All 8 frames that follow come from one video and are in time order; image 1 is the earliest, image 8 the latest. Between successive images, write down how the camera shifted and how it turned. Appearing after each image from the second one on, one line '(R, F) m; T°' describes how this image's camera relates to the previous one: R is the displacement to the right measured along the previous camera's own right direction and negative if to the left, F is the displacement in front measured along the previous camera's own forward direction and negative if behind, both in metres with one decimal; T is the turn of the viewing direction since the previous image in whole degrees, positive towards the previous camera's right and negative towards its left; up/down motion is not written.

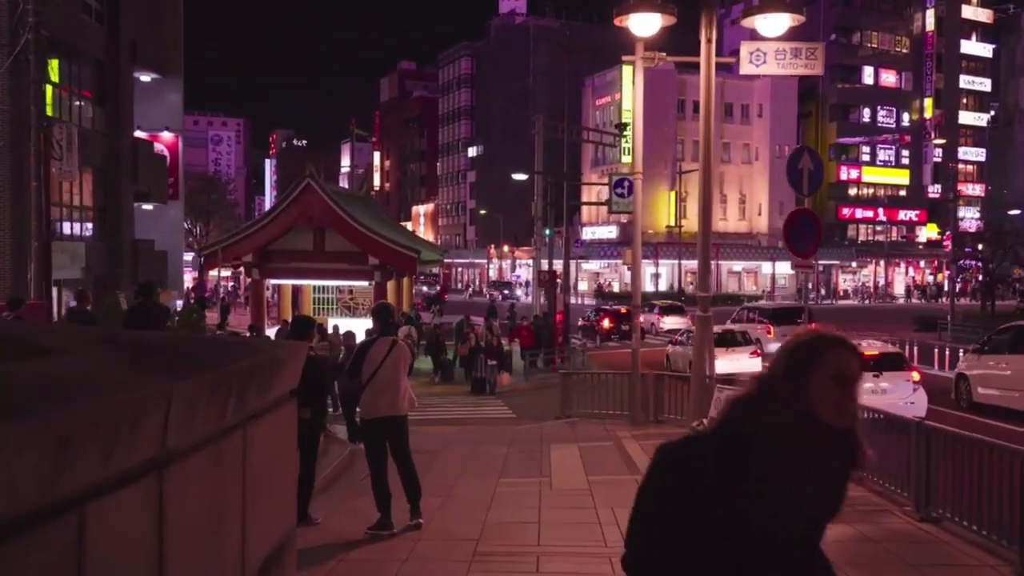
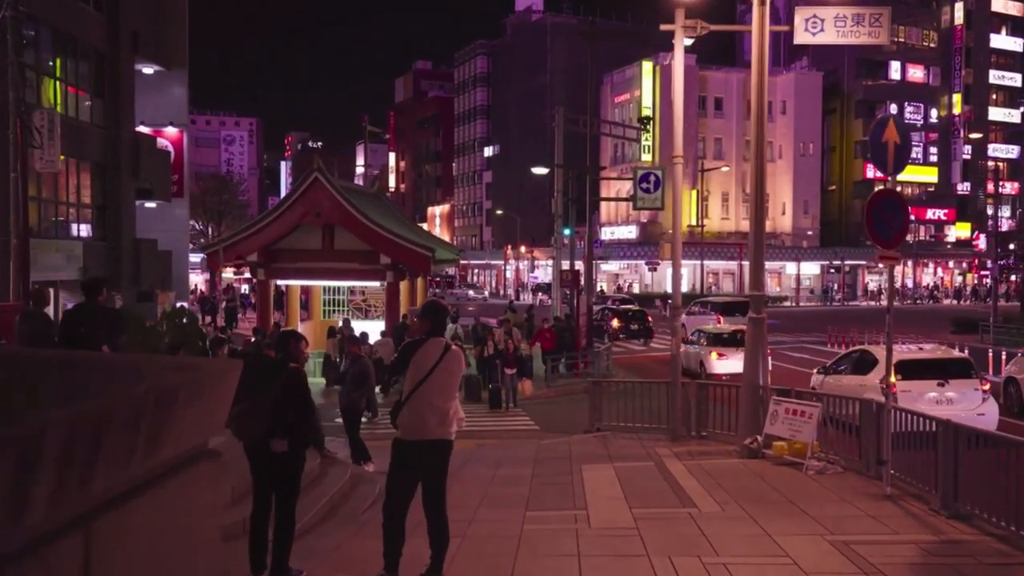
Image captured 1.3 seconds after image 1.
(-0.1, +1.6) m; -1°
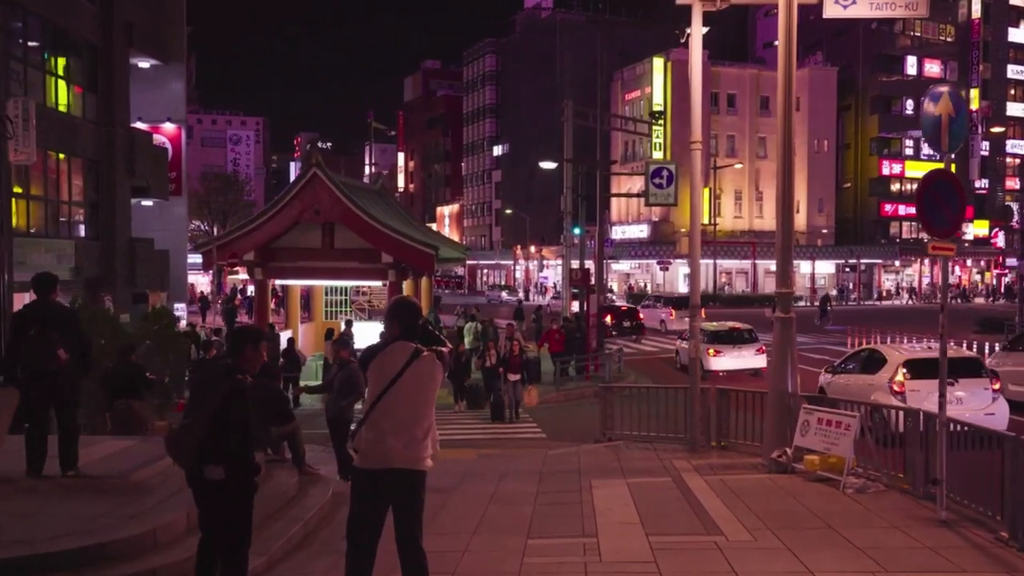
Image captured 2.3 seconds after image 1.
(+0.1, +1.0) m; -1°
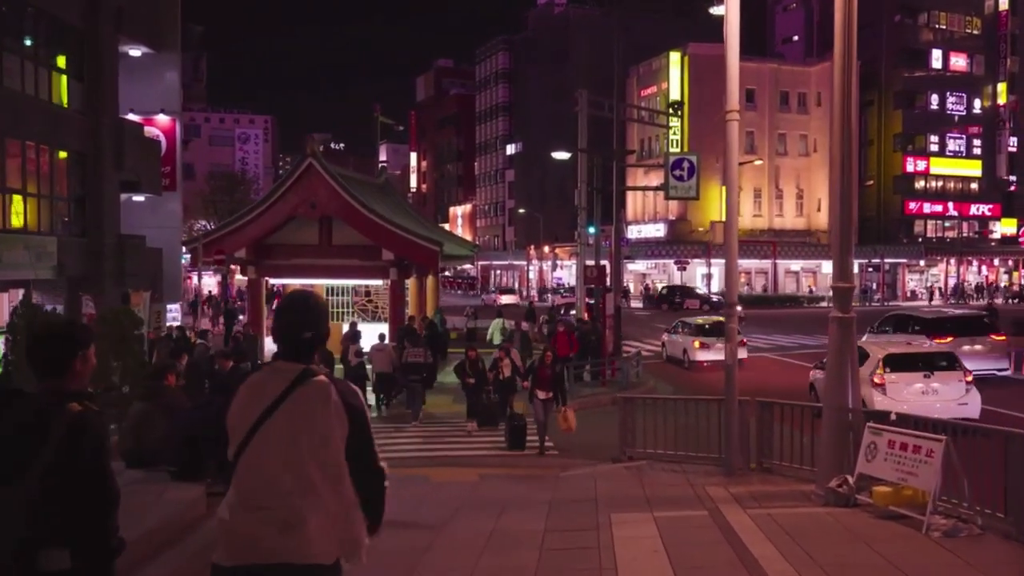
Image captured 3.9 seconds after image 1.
(+0.1, +1.7) m; -1°
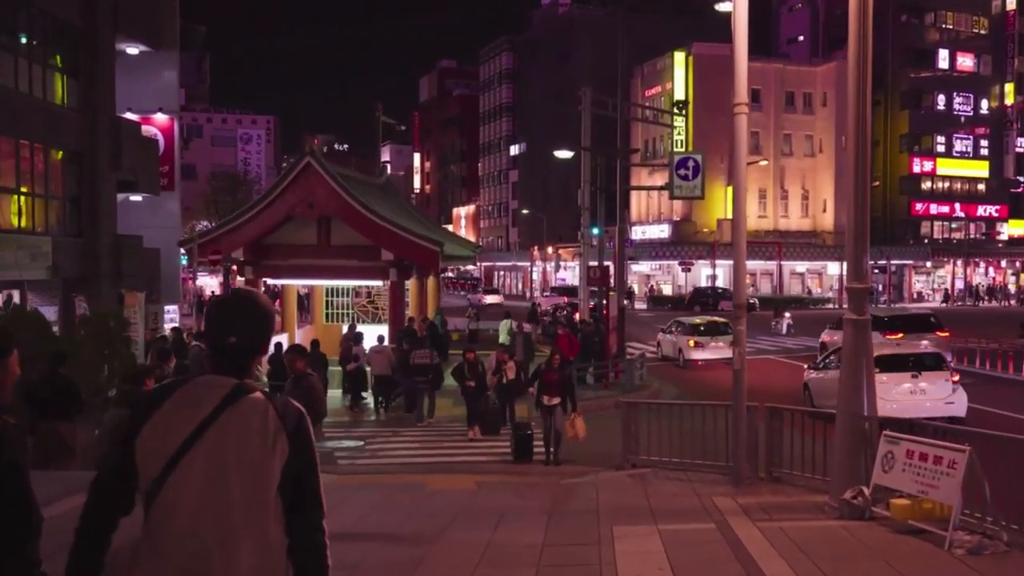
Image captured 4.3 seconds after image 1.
(+0.1, +0.4) m; 0°
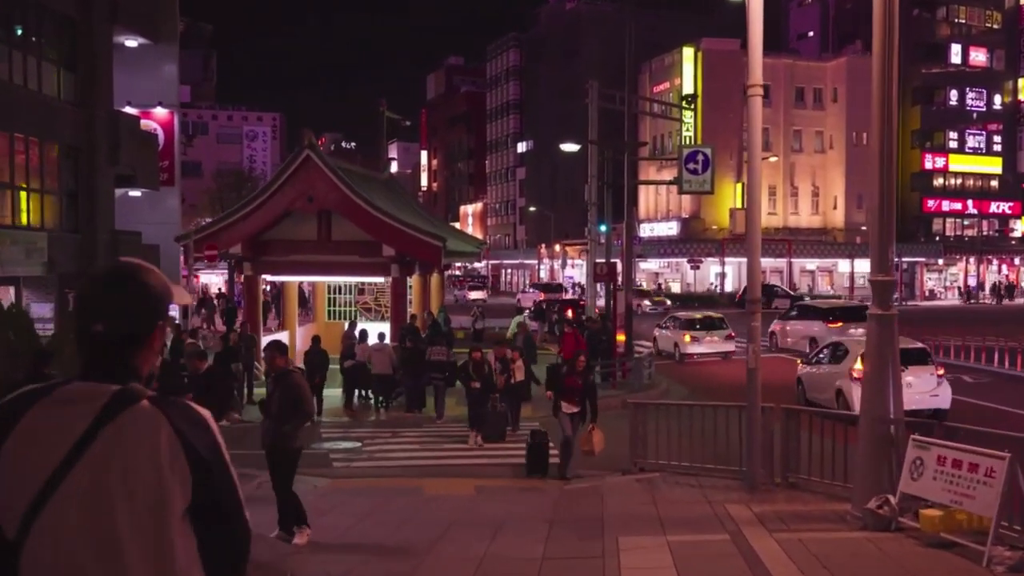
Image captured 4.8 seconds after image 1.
(+0.1, +0.6) m; 0°
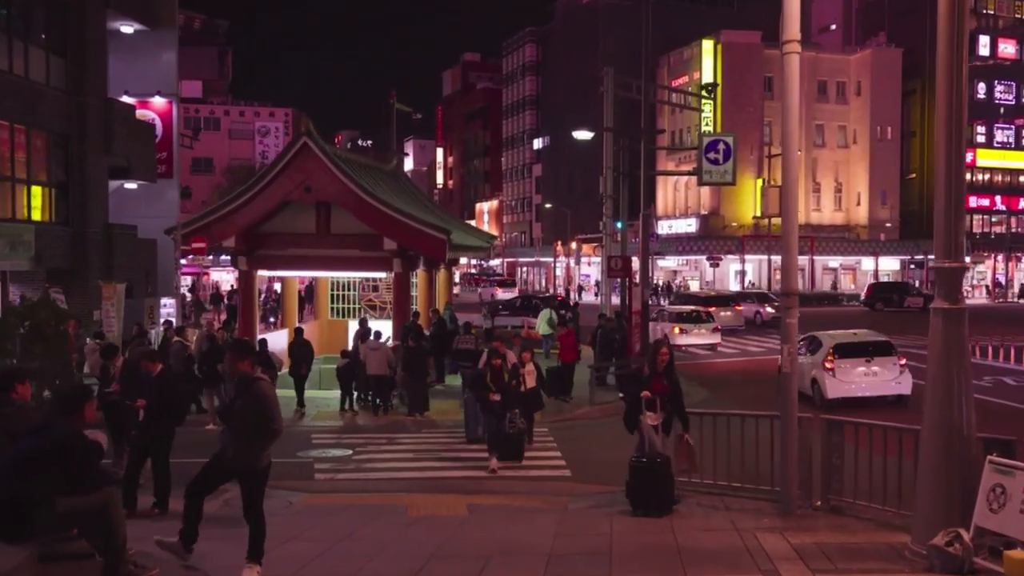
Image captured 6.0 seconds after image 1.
(+0.2, +1.3) m; -1°
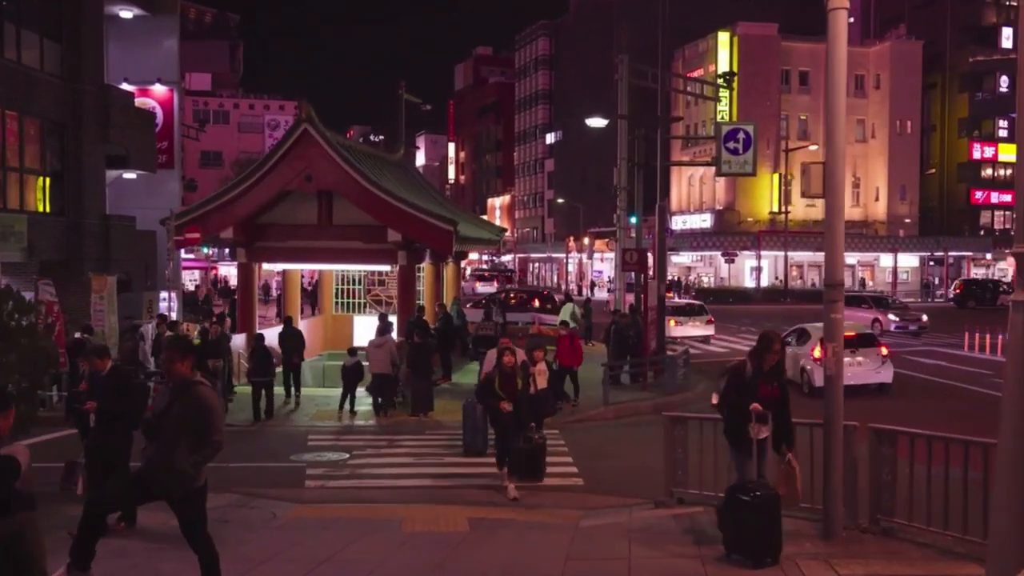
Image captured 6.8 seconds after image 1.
(0.0, +0.9) m; -1°
